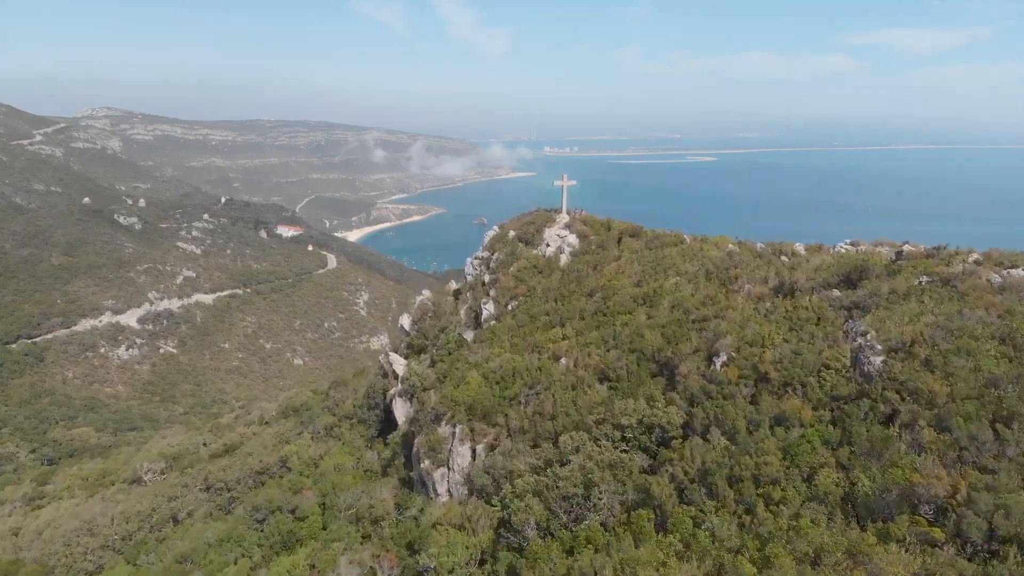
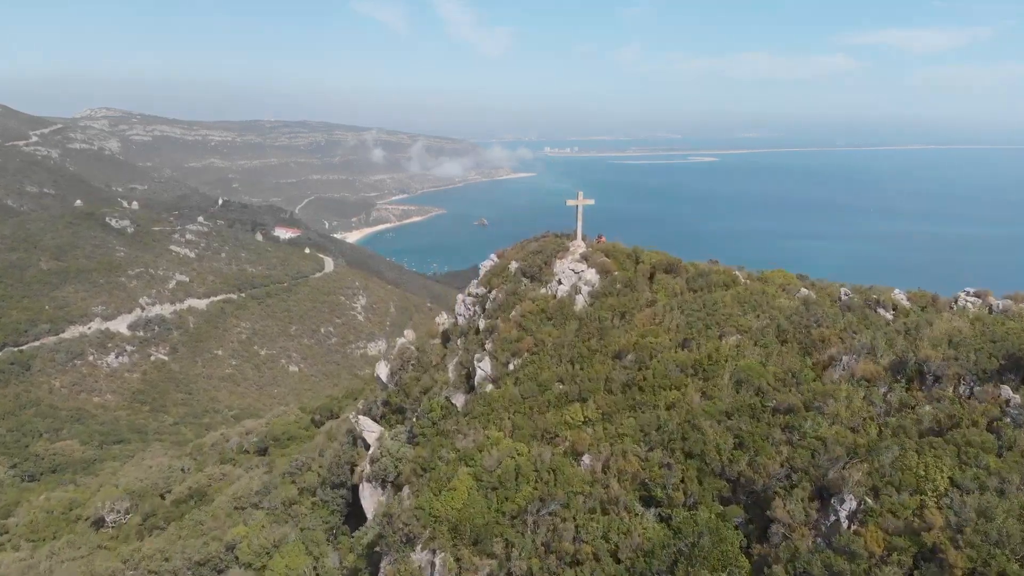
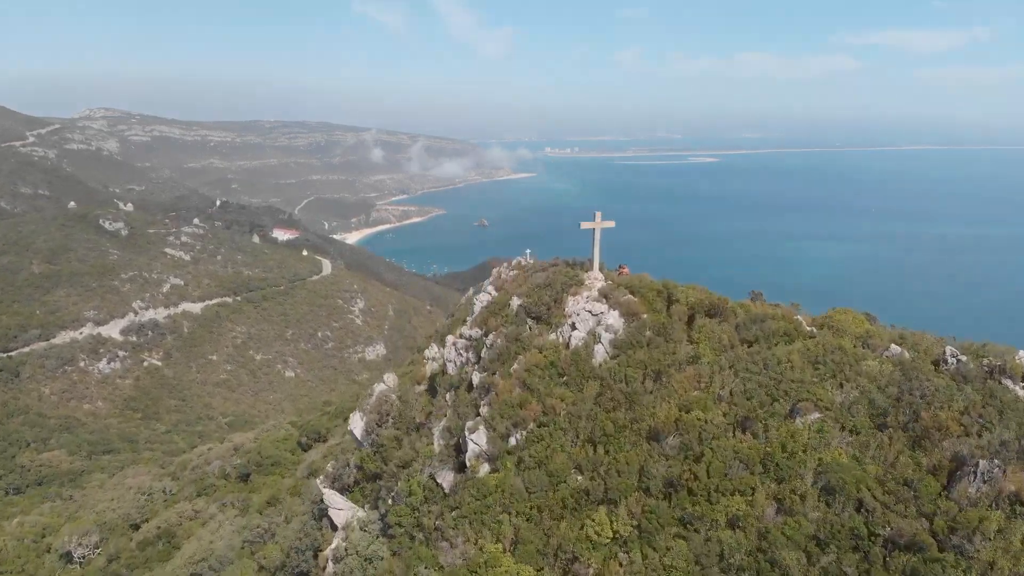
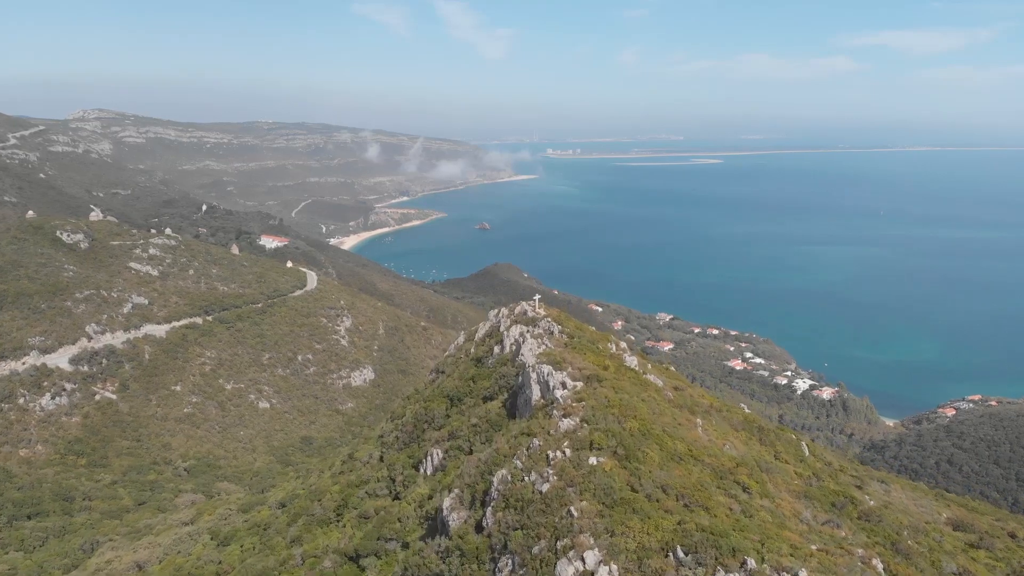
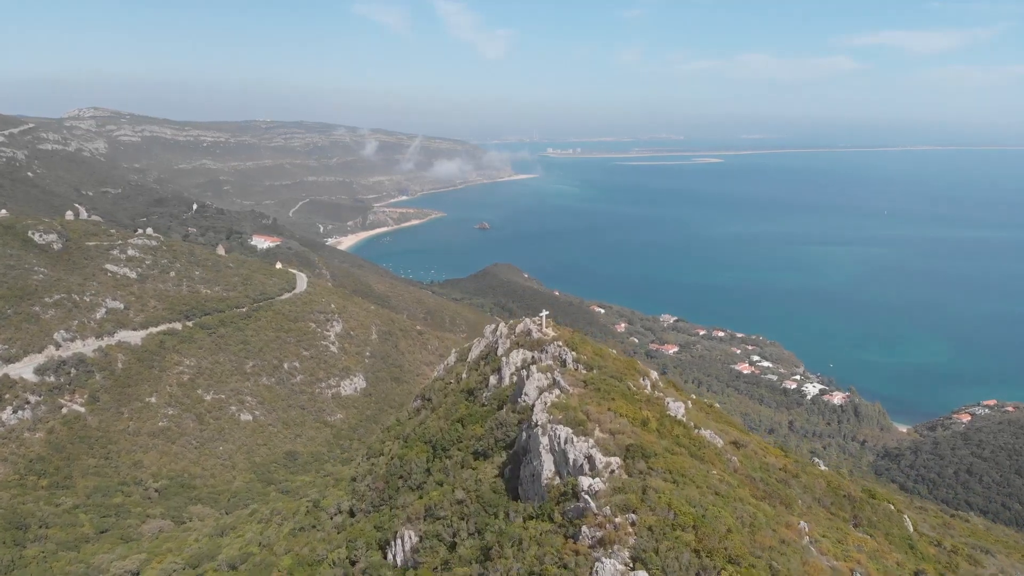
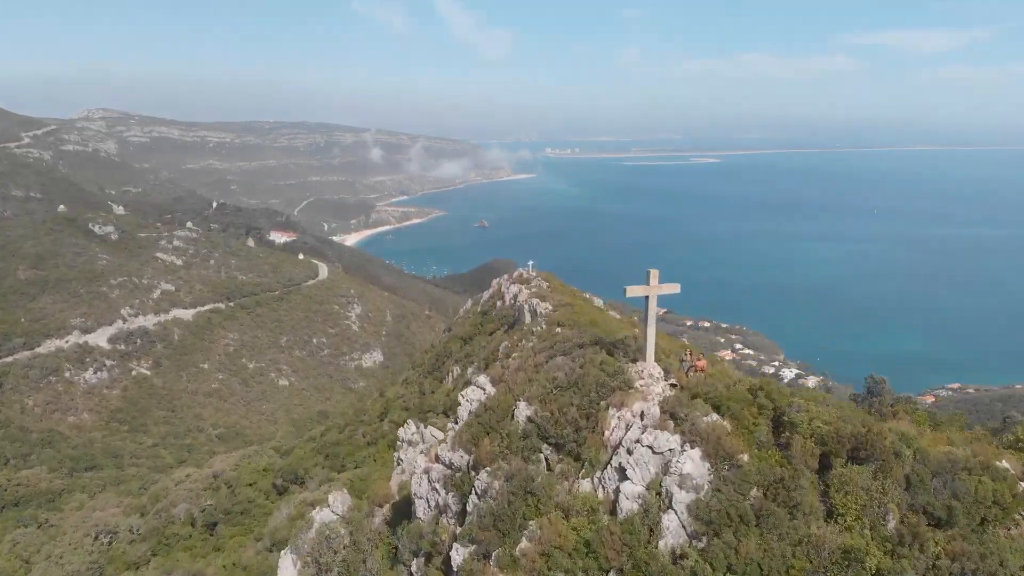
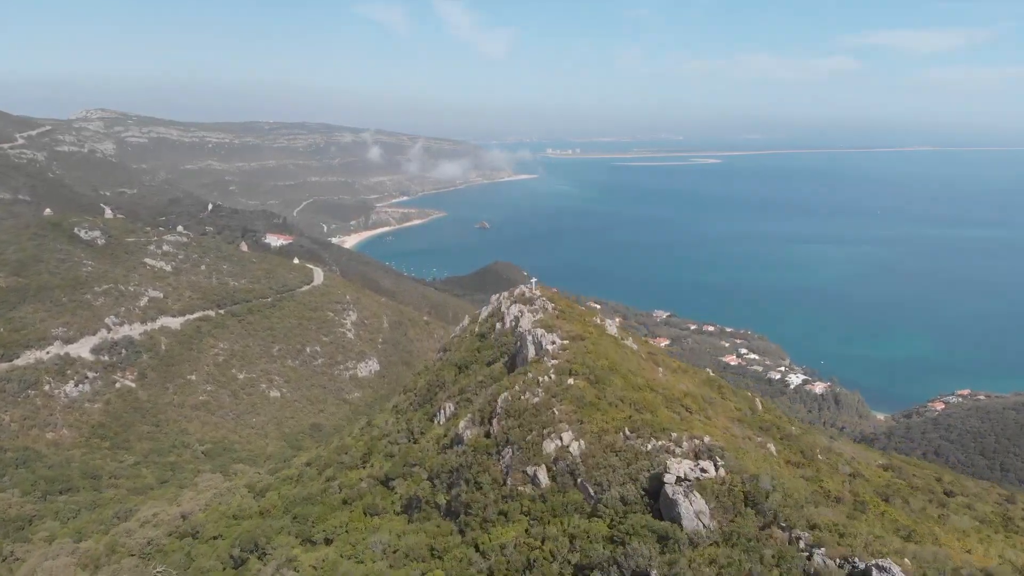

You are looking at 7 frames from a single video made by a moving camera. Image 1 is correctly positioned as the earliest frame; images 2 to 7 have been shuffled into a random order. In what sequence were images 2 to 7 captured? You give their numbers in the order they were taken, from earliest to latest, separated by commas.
2, 3, 6, 7, 4, 5
